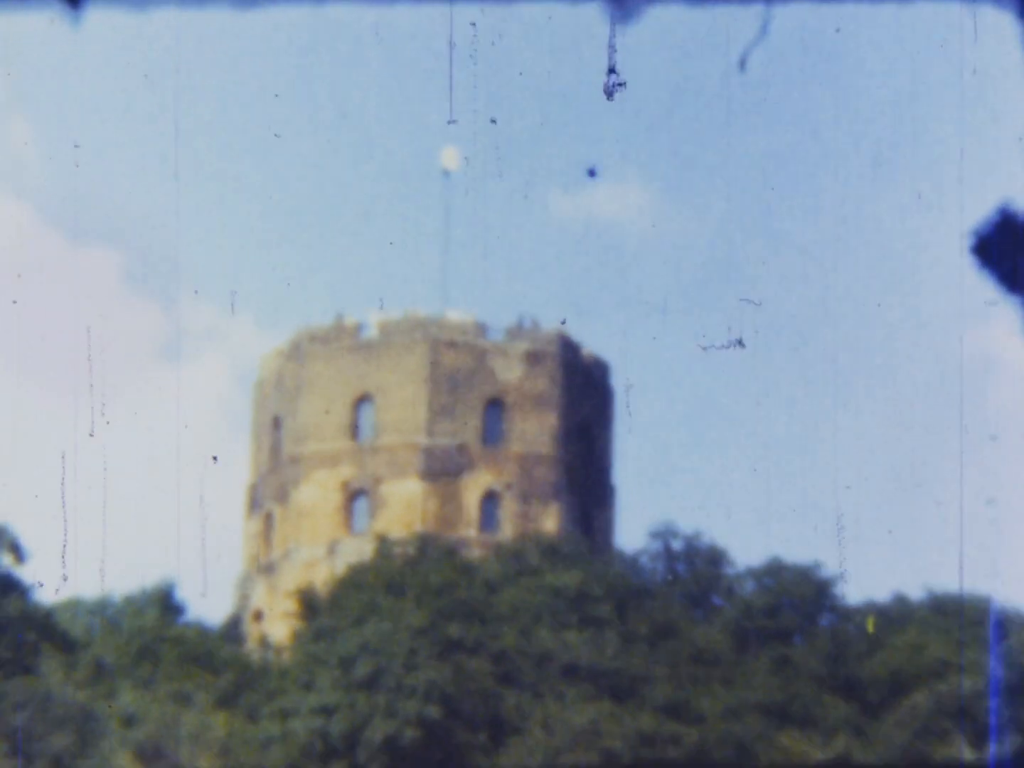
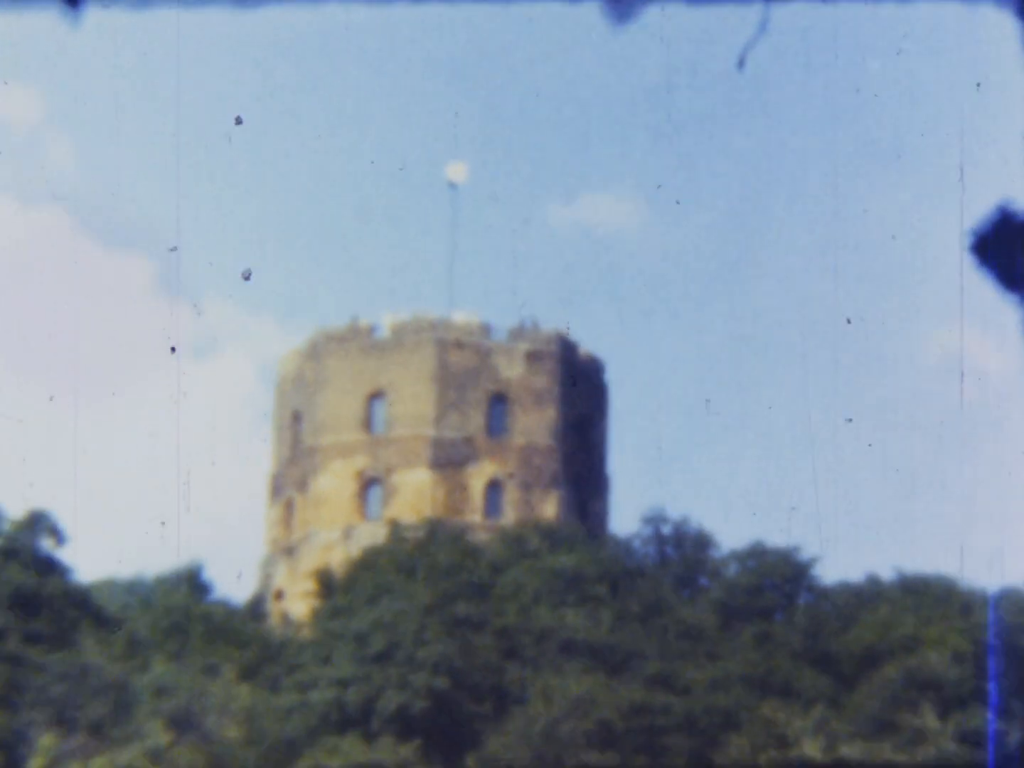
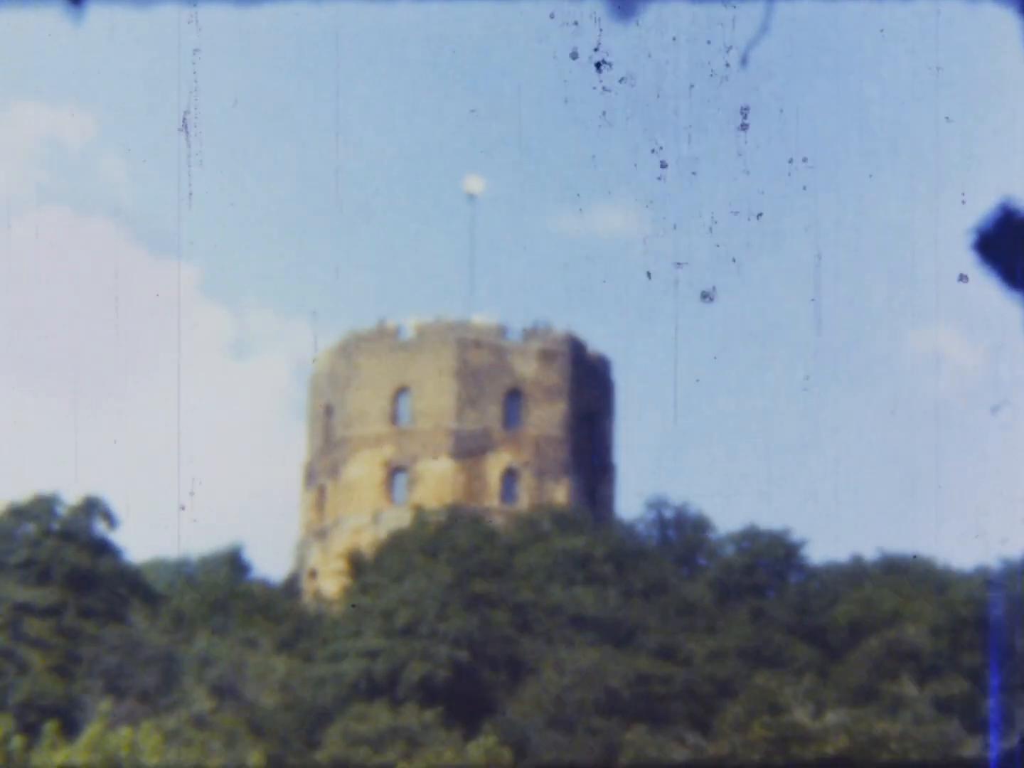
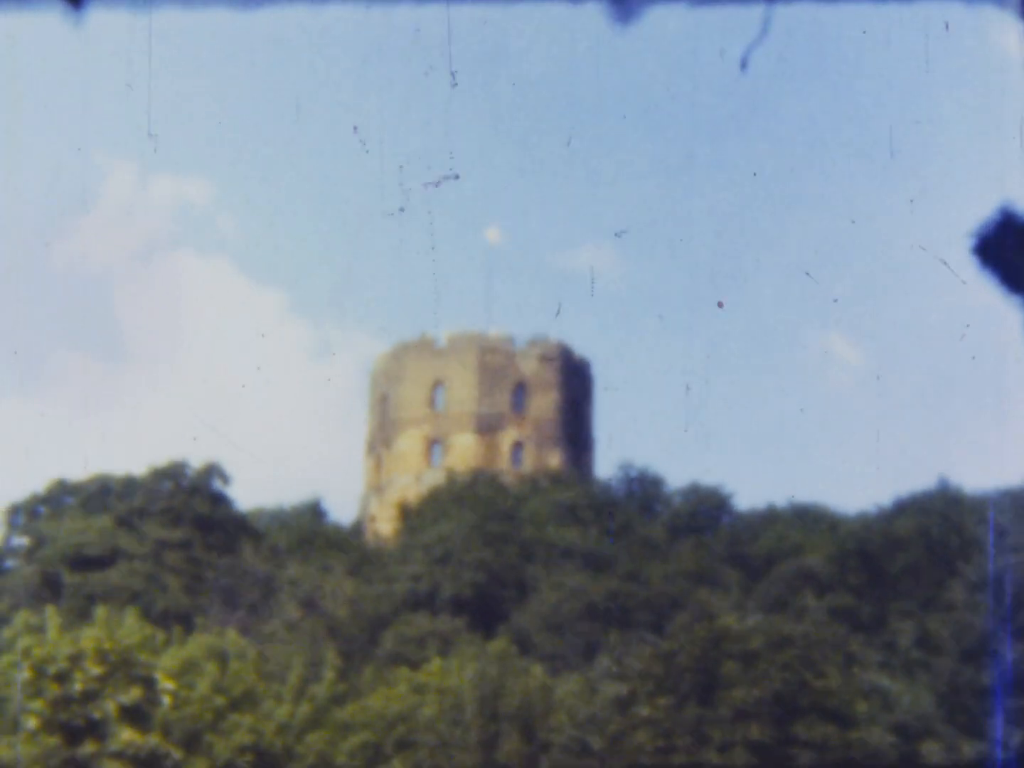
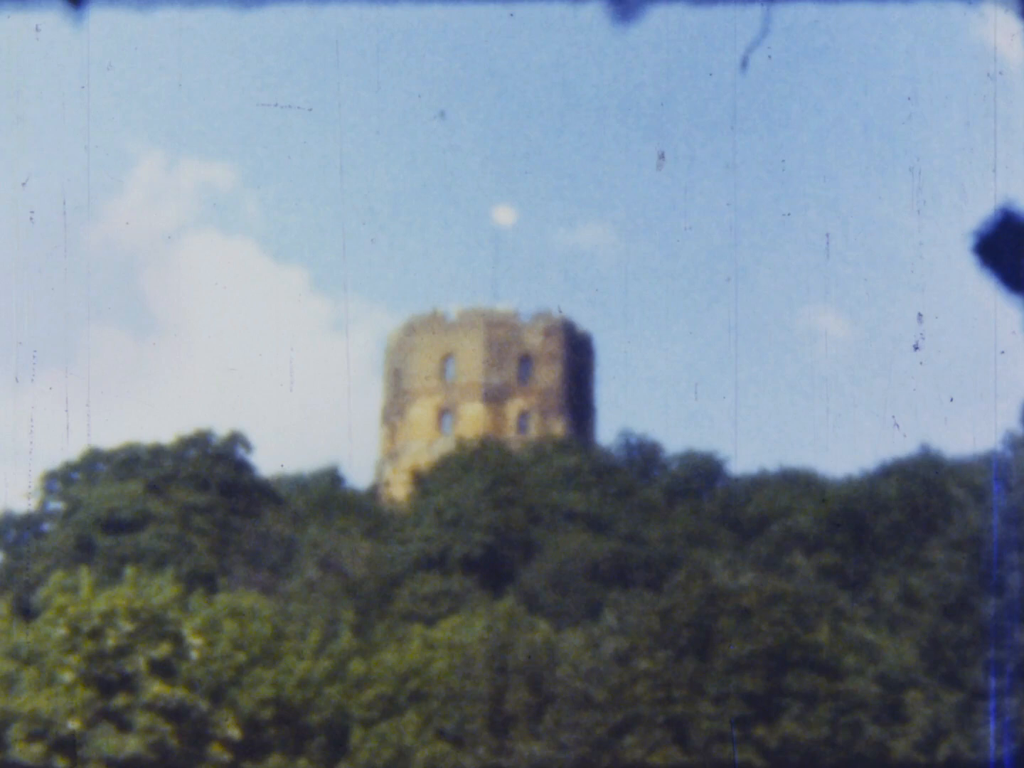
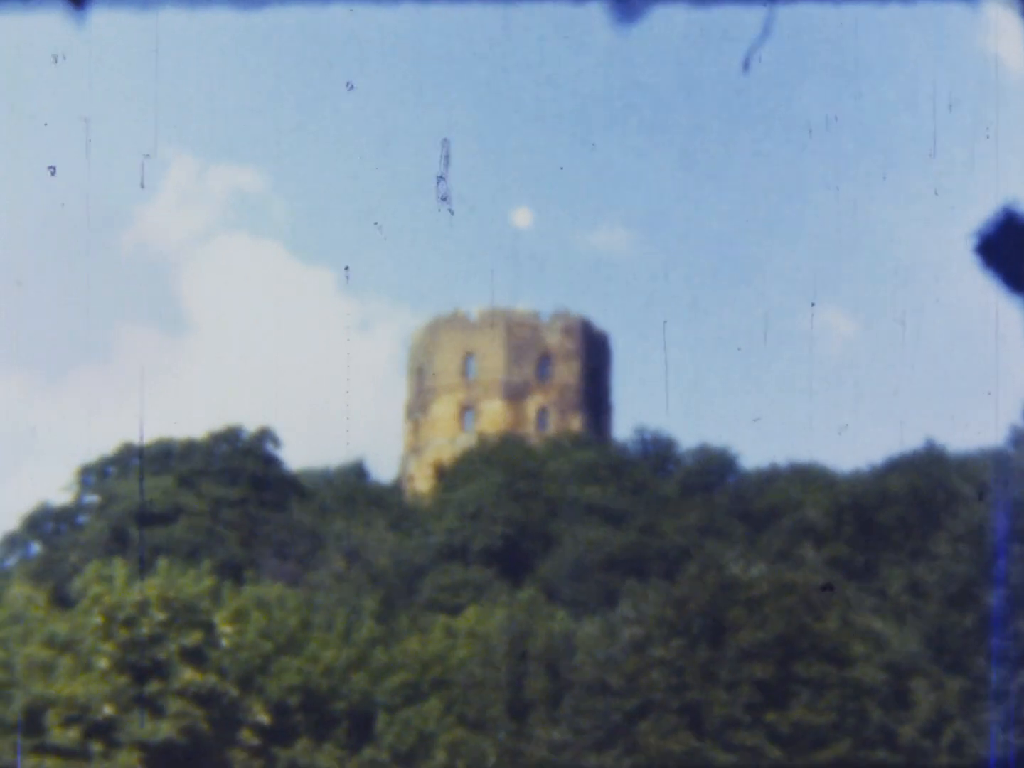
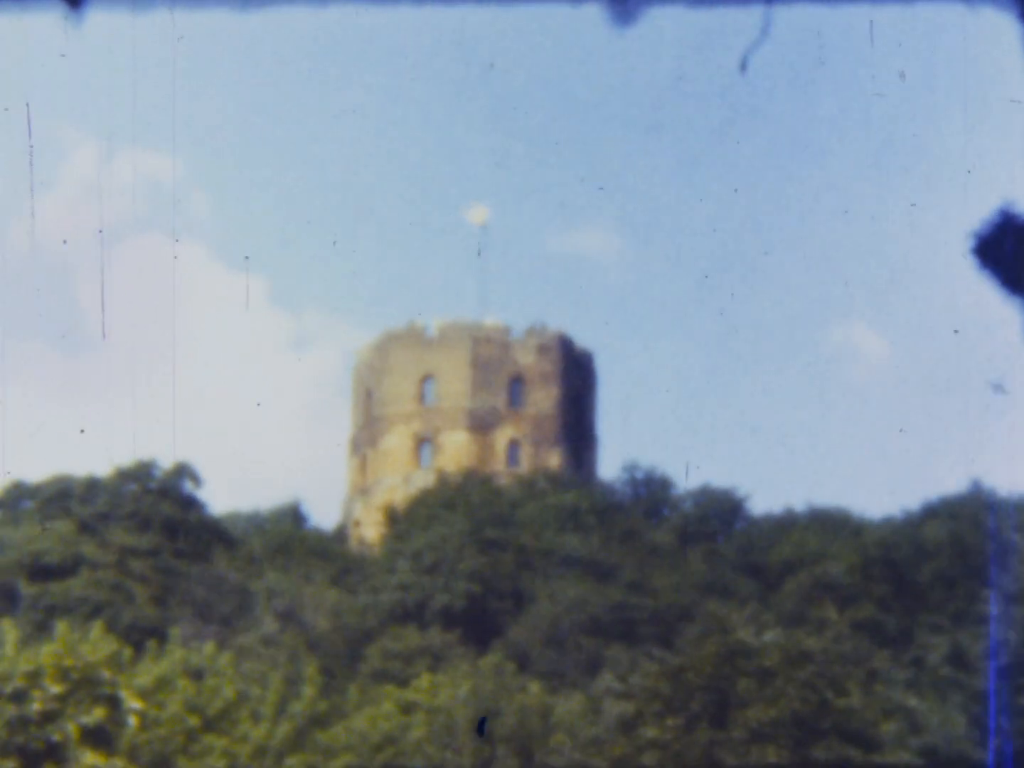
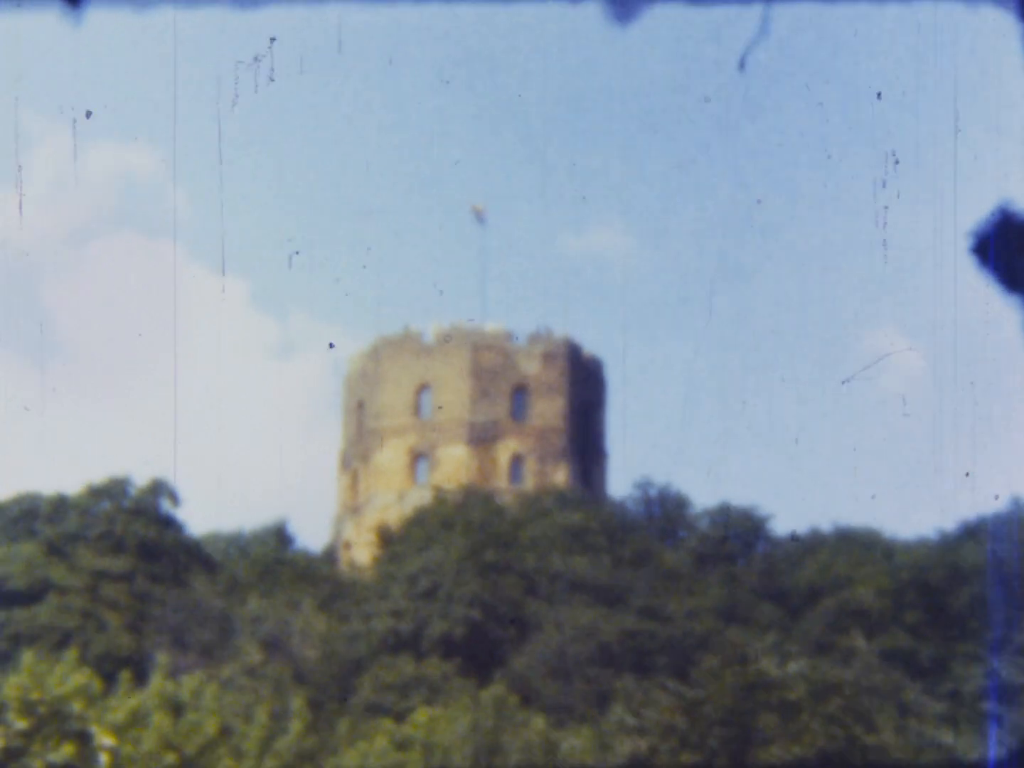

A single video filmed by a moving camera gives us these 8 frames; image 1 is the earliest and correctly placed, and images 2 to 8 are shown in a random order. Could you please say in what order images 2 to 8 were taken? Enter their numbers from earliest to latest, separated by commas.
2, 3, 8, 7, 4, 5, 6
